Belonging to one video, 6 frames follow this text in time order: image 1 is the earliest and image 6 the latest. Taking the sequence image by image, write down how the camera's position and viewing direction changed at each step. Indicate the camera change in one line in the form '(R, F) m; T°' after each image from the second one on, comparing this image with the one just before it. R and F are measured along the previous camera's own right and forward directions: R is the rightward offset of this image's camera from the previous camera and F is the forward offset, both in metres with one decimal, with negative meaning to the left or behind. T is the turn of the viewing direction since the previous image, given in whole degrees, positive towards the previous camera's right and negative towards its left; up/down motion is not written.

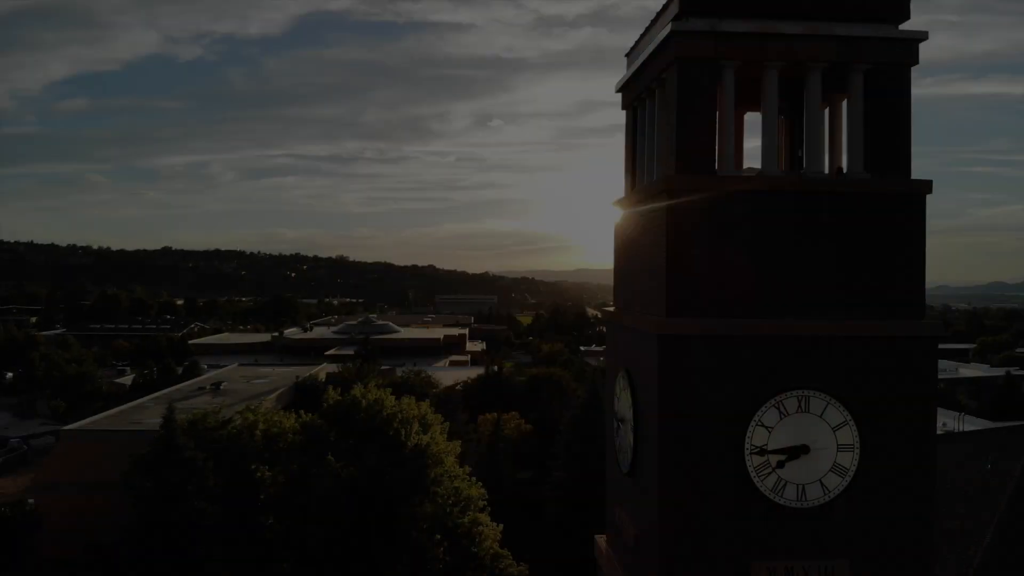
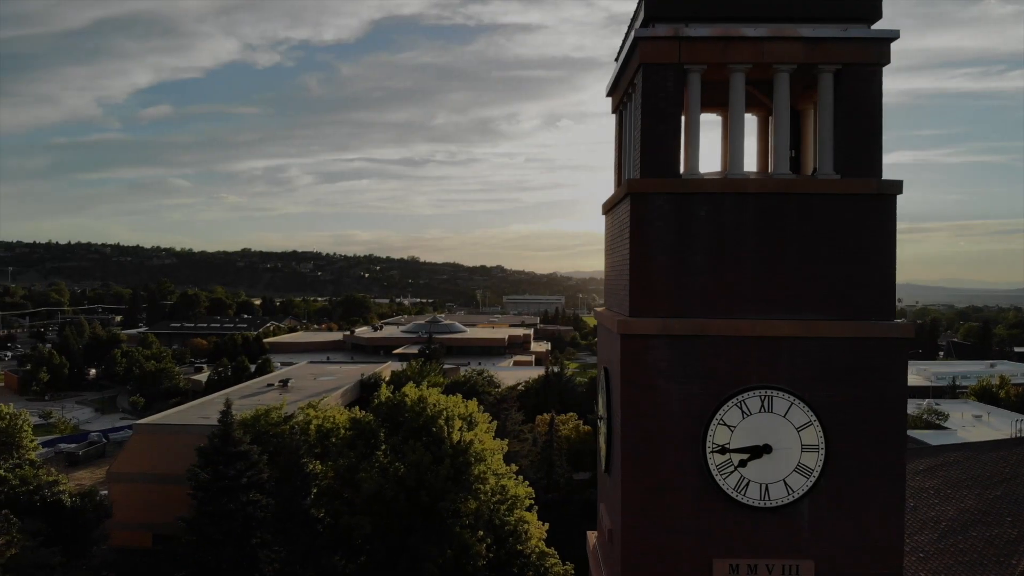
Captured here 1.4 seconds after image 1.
(+0.9, -0.2) m; -5°
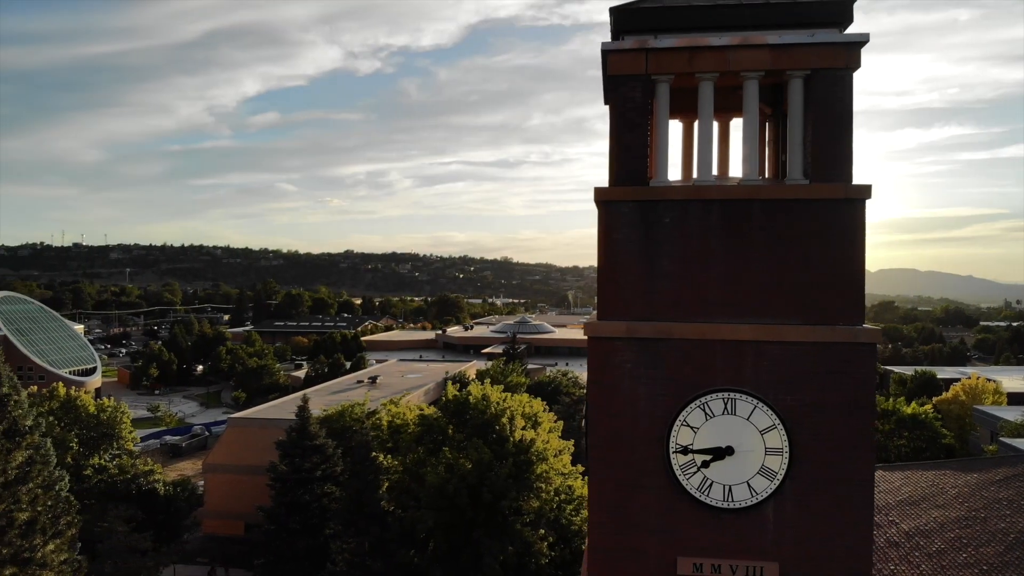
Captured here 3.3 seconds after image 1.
(+1.1, -0.3) m; -6°
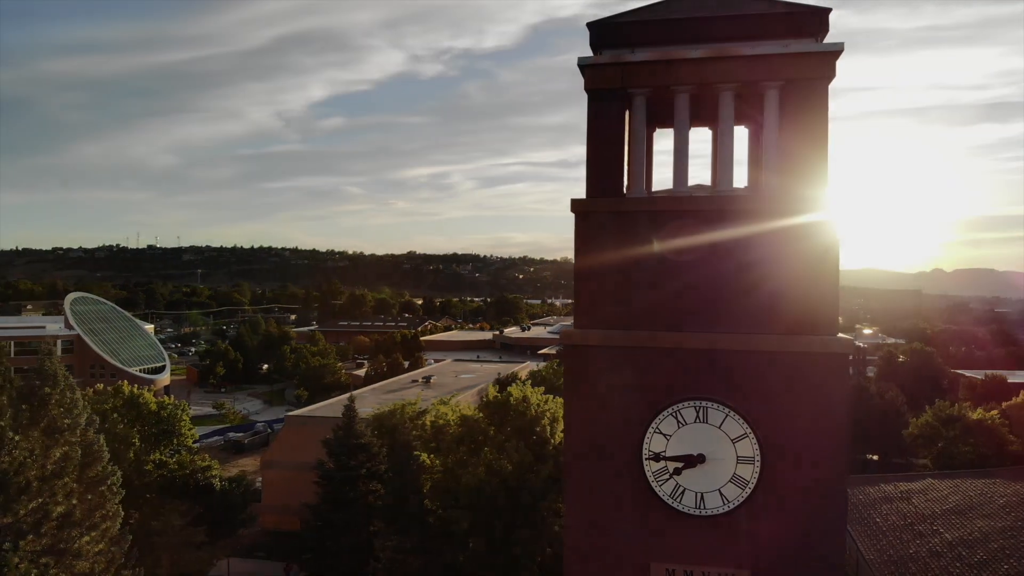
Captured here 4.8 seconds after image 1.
(+0.8, -0.2) m; -4°
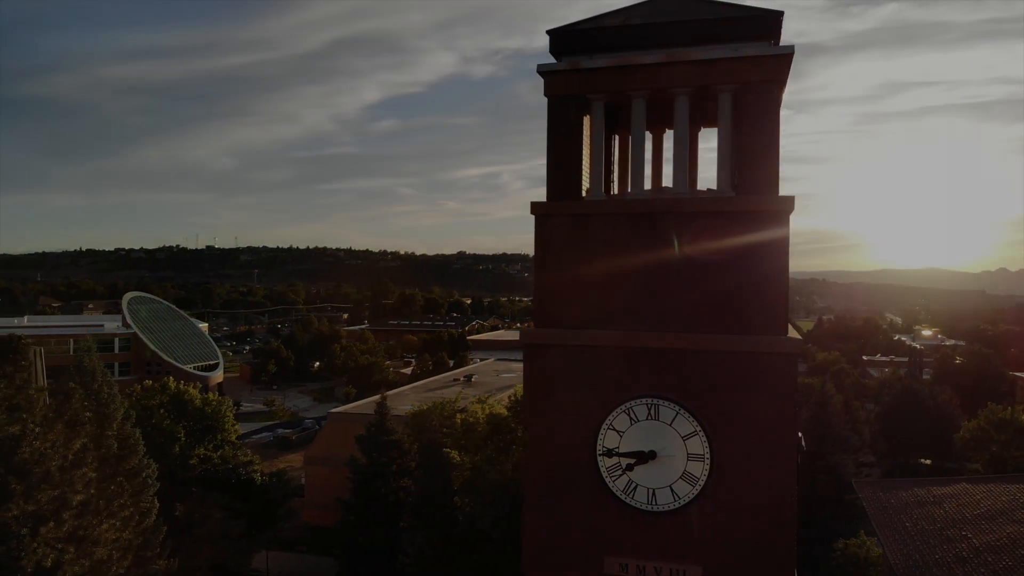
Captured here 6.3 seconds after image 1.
(+0.9, -0.2) m; -4°
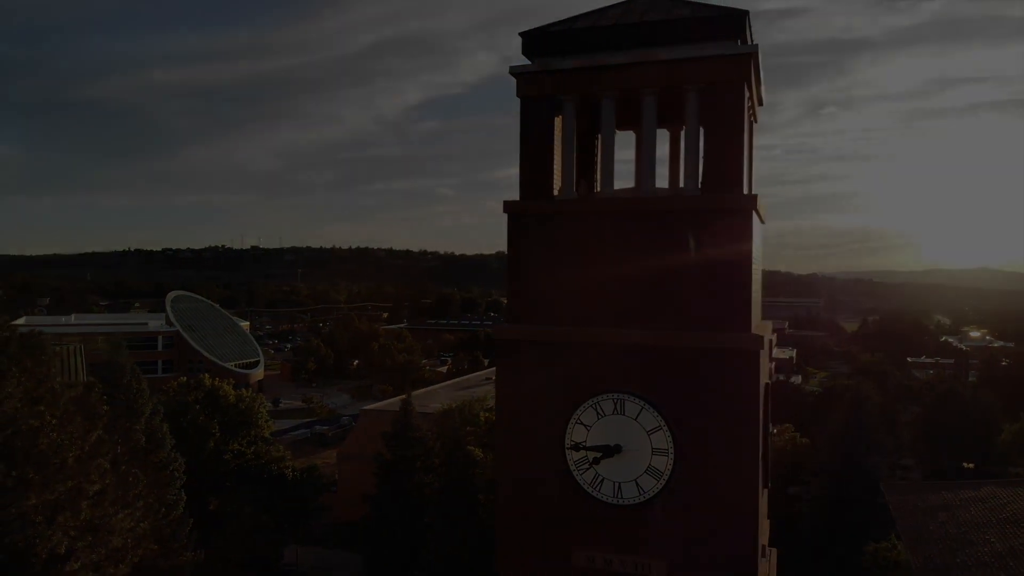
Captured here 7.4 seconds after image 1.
(+0.7, -0.2) m; -3°
